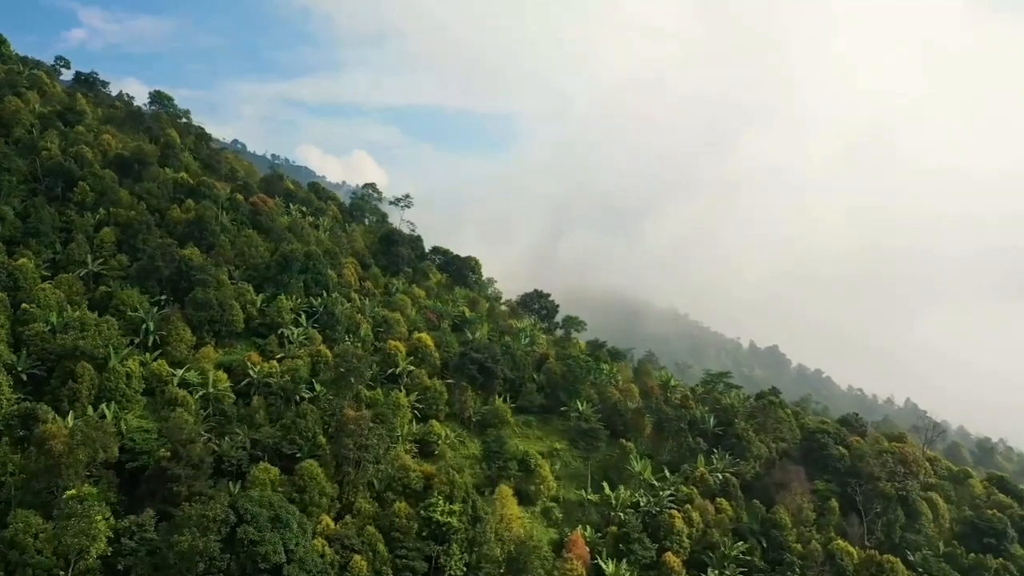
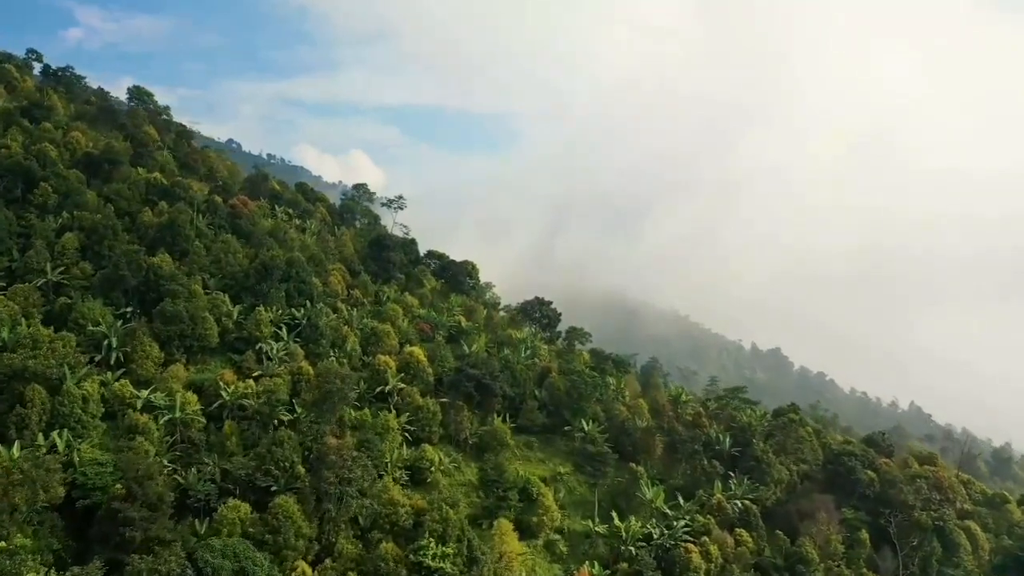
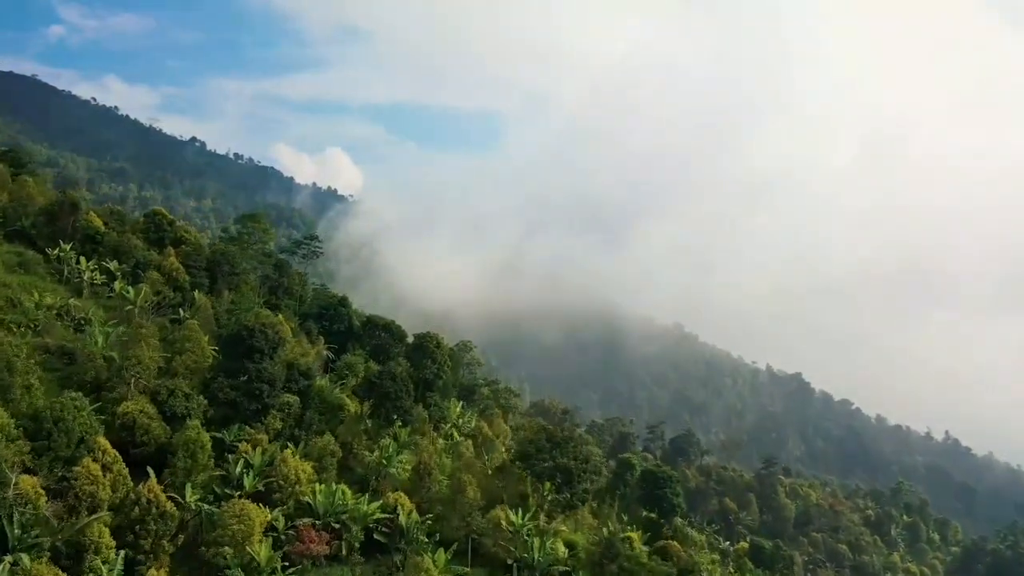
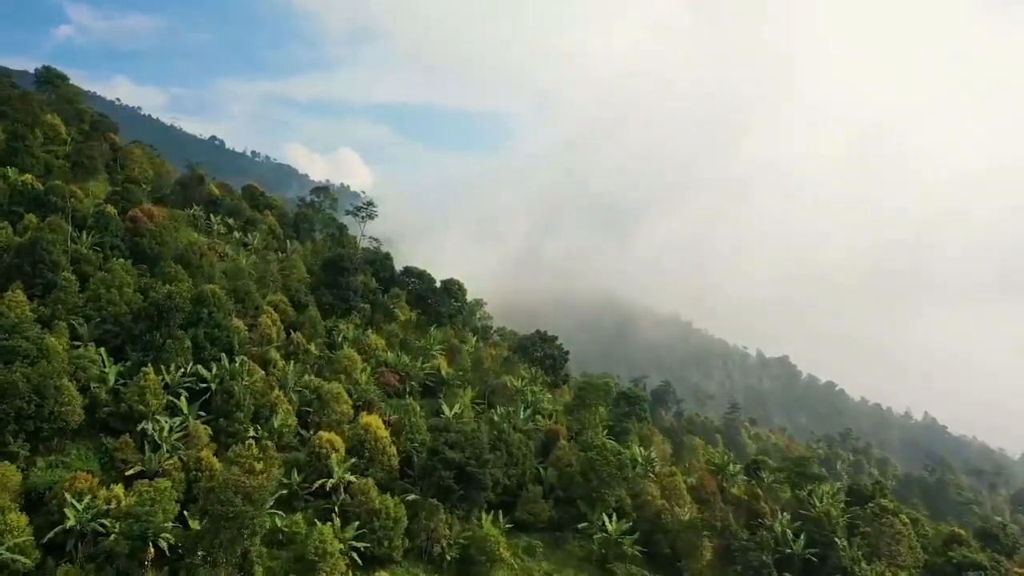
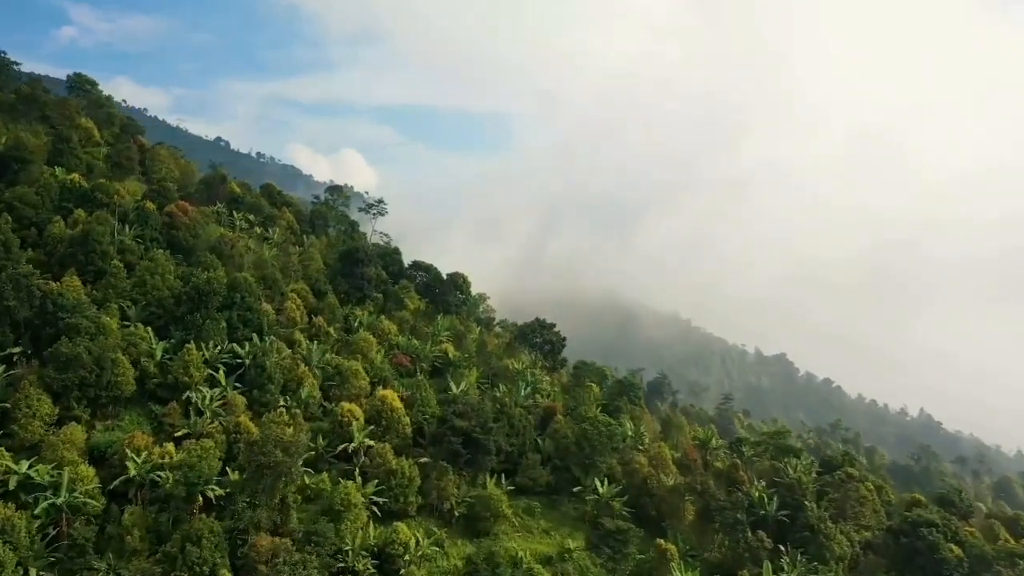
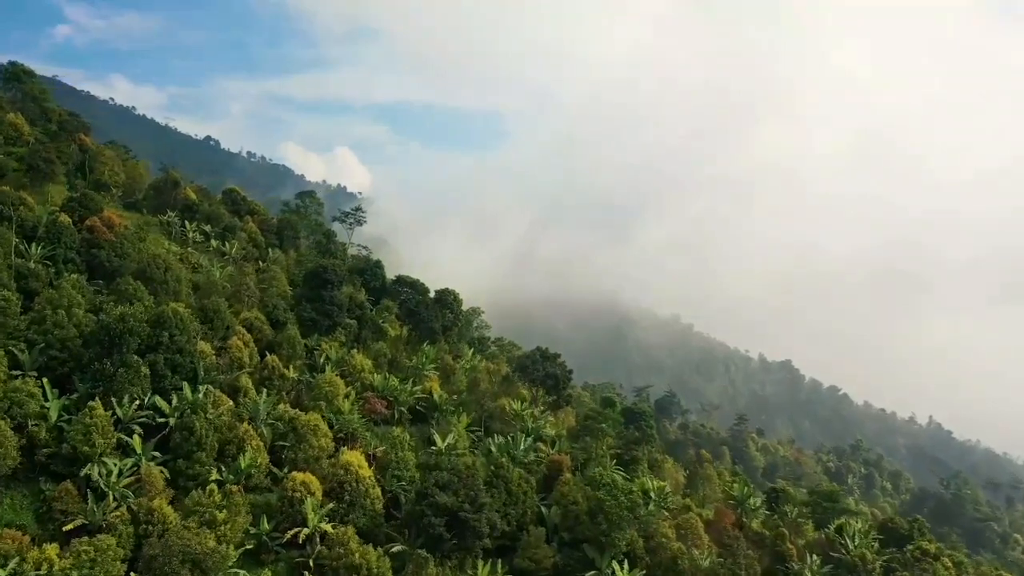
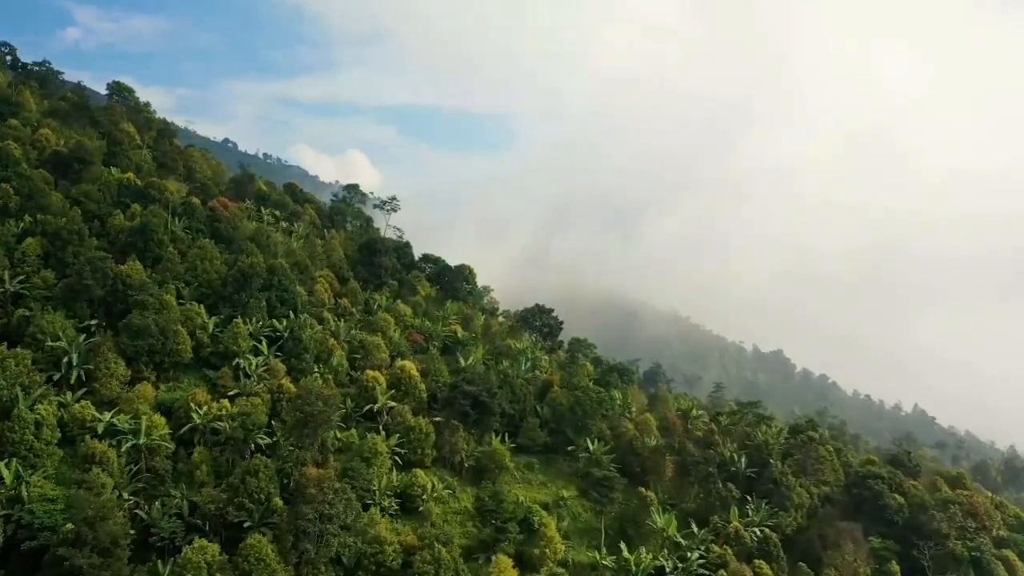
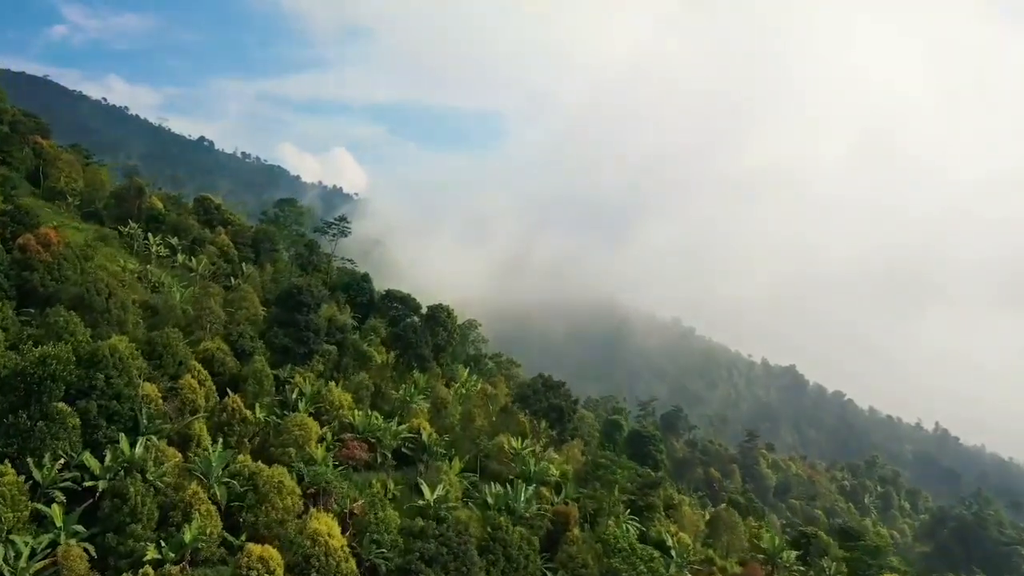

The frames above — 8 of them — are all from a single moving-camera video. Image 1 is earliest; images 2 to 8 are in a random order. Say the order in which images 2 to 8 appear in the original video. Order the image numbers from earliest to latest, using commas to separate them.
2, 7, 5, 4, 6, 8, 3
